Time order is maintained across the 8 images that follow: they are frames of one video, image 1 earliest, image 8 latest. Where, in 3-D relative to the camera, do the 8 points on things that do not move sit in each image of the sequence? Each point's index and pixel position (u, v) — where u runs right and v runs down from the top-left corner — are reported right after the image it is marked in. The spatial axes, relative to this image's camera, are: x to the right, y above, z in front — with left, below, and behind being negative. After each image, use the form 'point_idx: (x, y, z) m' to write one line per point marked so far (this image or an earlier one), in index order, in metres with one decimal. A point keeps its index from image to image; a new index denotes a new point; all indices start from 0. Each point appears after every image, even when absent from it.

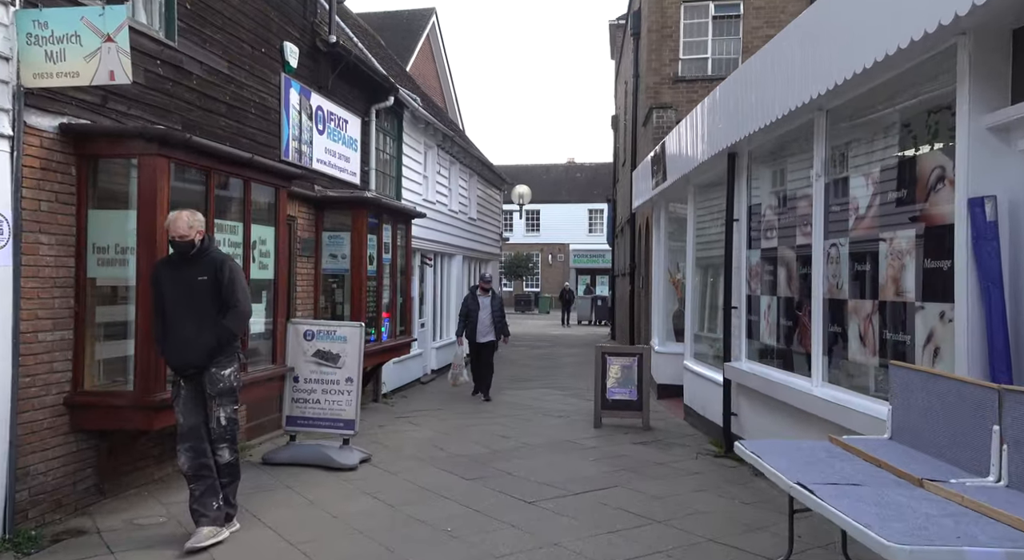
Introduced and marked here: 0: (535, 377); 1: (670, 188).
0: (+0.4, -1.7, +14.7) m
1: (+2.0, +1.1, +10.7) m
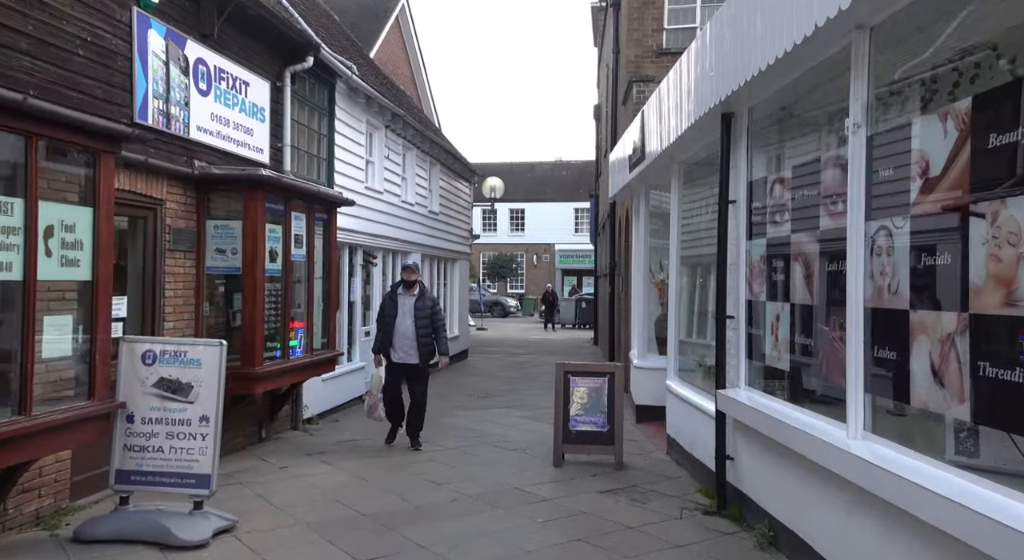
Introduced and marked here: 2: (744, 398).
0: (-0.1, -1.8, +12.9) m
1: (+1.5, +1.1, +8.9) m
2: (+1.5, -0.8, +5.3) m
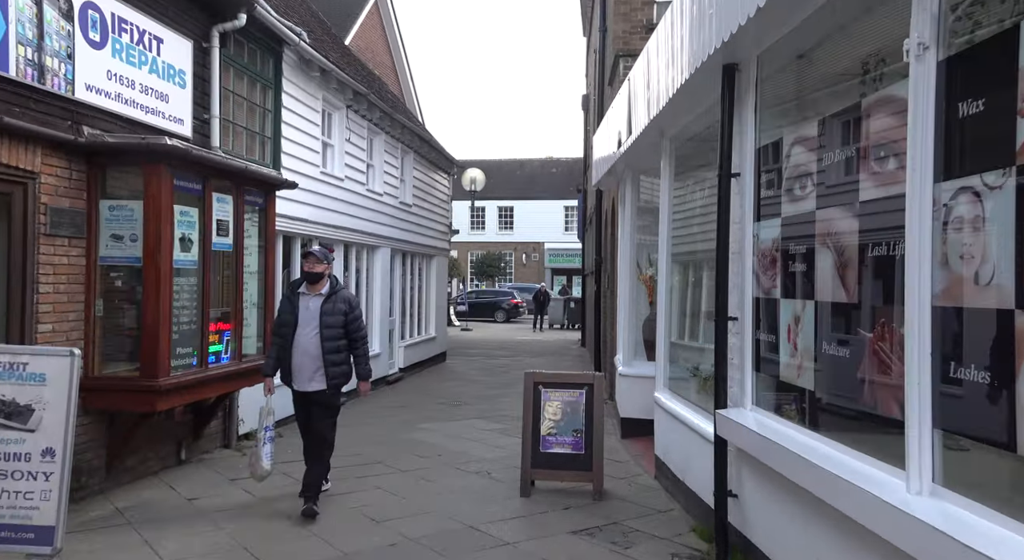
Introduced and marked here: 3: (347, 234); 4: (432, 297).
0: (-0.5, -1.7, +11.8) m
1: (+1.2, +1.2, +7.8) m
2: (+1.2, -0.7, +4.2) m
3: (-2.3, +0.6, +11.4) m
4: (-1.7, -0.4, +17.4) m
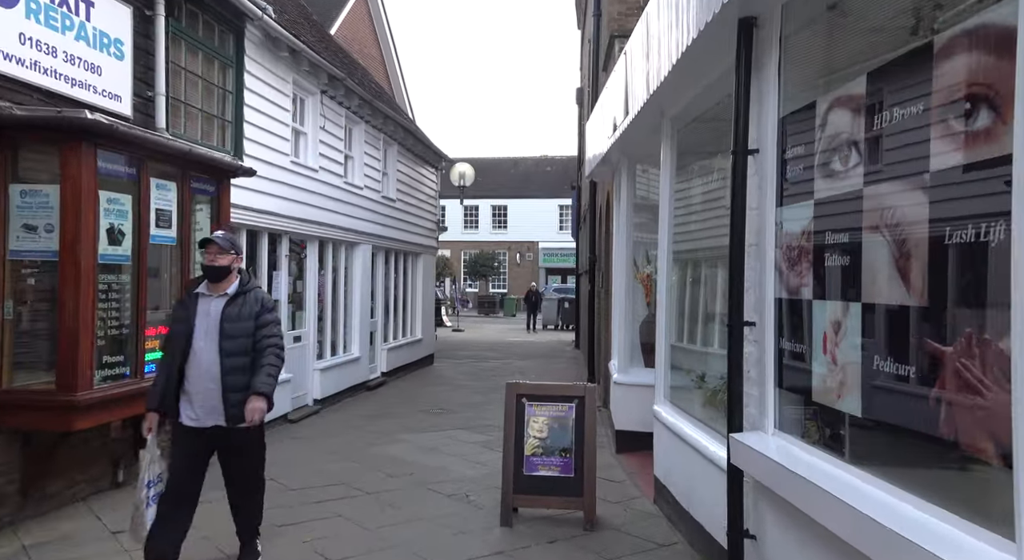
0: (-0.7, -1.7, +11.0) m
1: (+1.0, +1.2, +7.1) m
2: (+1.1, -0.7, +3.5) m
3: (-2.4, +0.7, +10.6) m
4: (-1.9, -0.4, +16.6) m
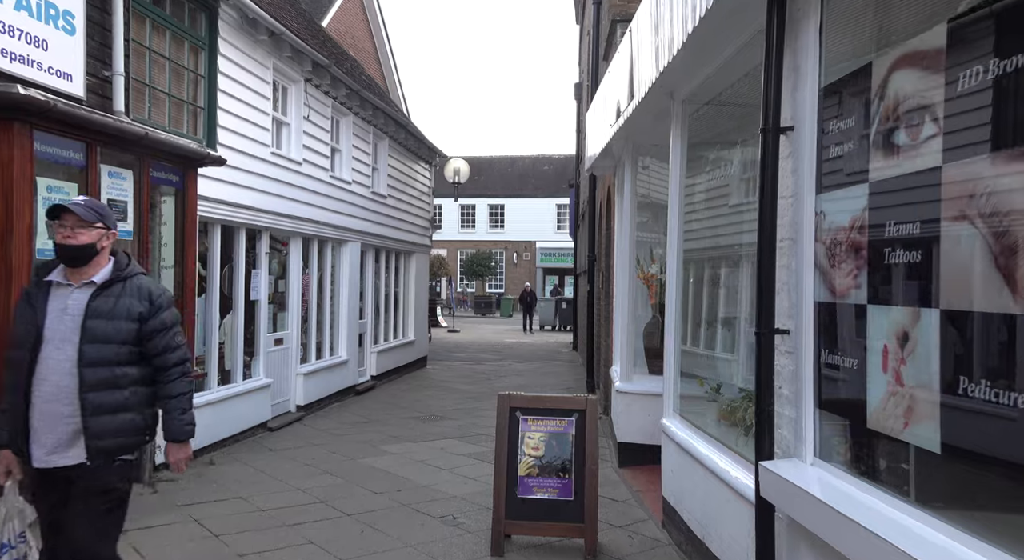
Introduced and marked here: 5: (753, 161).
0: (-0.7, -1.7, +10.5) m
1: (+1.0, +1.2, +6.5) m
2: (+1.0, -0.7, +2.9) m
3: (-2.5, +0.7, +10.0) m
4: (-1.9, -0.3, +16.1) m
5: (+1.3, +0.7, +4.7) m
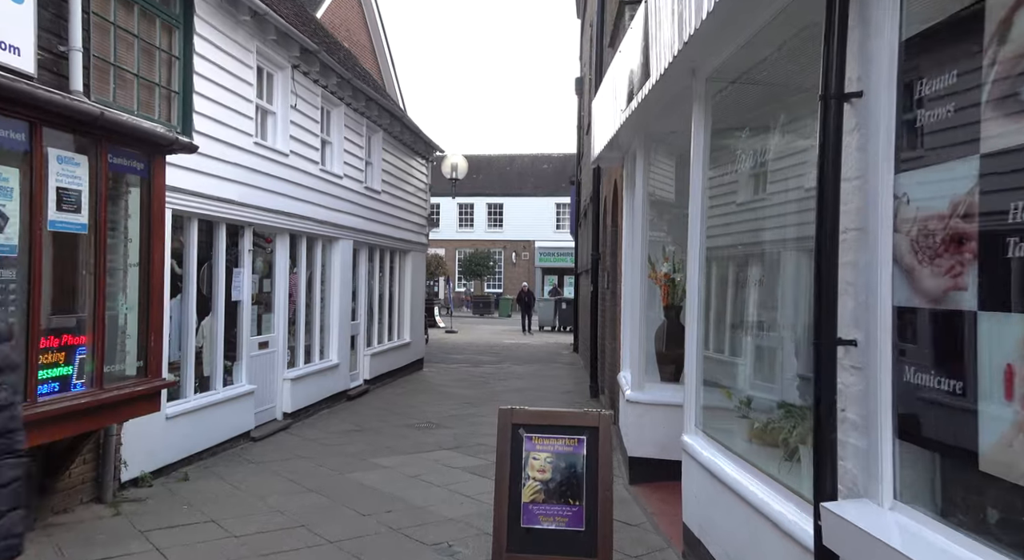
0: (-0.7, -1.7, +9.9) m
1: (+1.0, +1.2, +5.9) m
2: (+1.1, -0.7, +2.3) m
3: (-2.5, +0.7, +9.5) m
4: (-2.0, -0.3, +15.5) m
5: (+1.4, +0.7, +4.1) m
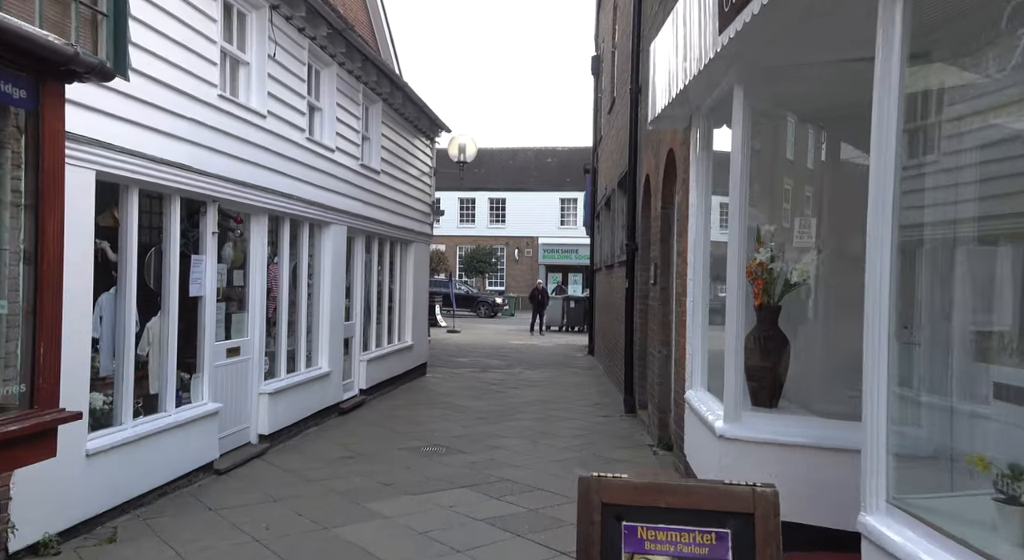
0: (-0.5, -1.6, +8.1) m
1: (+1.3, +1.3, +4.2) m
2: (+1.3, -0.7, +0.6) m
3: (-2.2, +0.8, +7.7) m
4: (-1.7, -0.2, +13.7) m
5: (+1.6, +0.7, +2.3) m
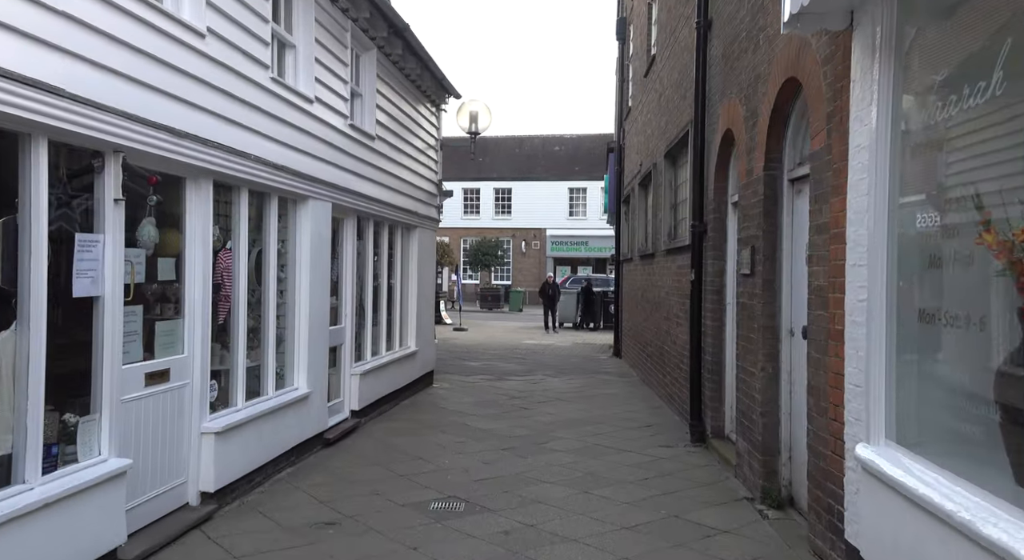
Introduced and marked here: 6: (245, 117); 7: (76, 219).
0: (-0.1, -1.6, +5.9) m
1: (+1.6, +1.3, +1.9) m
2: (+1.6, -0.6, -1.7) m
3: (-1.9, +0.8, +5.4) m
4: (-1.4, -0.2, +11.5) m
5: (+1.9, +0.7, +0.1) m
6: (-1.8, +1.1, +5.9) m
7: (-2.2, +0.3, +4.2) m
